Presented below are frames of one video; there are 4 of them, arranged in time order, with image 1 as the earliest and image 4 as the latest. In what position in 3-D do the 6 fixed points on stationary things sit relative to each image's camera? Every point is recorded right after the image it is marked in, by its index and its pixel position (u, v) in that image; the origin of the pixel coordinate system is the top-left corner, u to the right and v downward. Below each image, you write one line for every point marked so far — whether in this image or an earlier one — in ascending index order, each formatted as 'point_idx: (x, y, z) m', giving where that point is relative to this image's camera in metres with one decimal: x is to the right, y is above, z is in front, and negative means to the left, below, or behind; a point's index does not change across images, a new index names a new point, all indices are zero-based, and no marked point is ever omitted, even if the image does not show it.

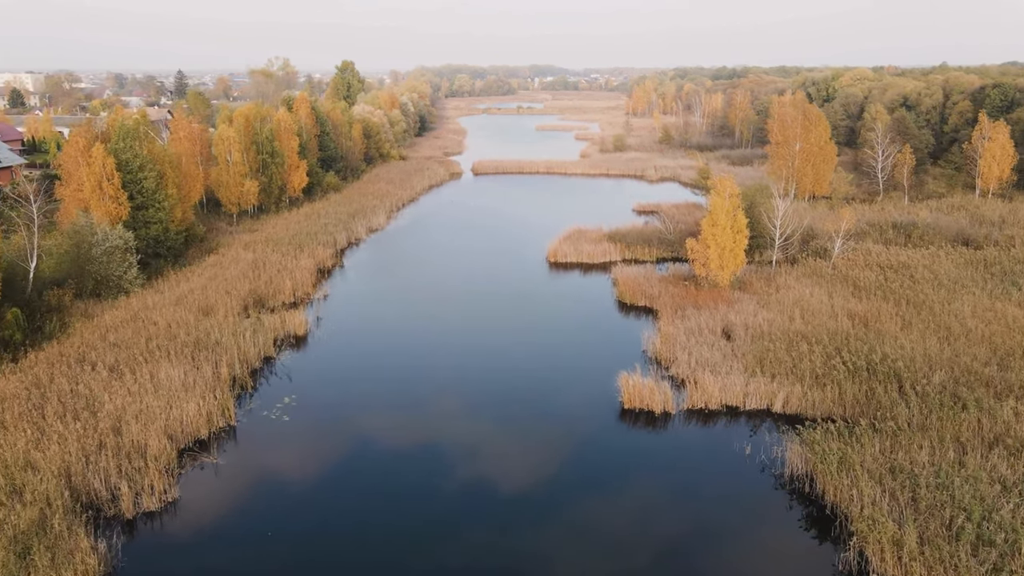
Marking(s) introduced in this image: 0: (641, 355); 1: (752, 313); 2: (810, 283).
0: (+3.7, -2.0, +17.1) m
1: (+7.1, -0.8, +17.8) m
2: (+9.8, +0.1, +19.8) m
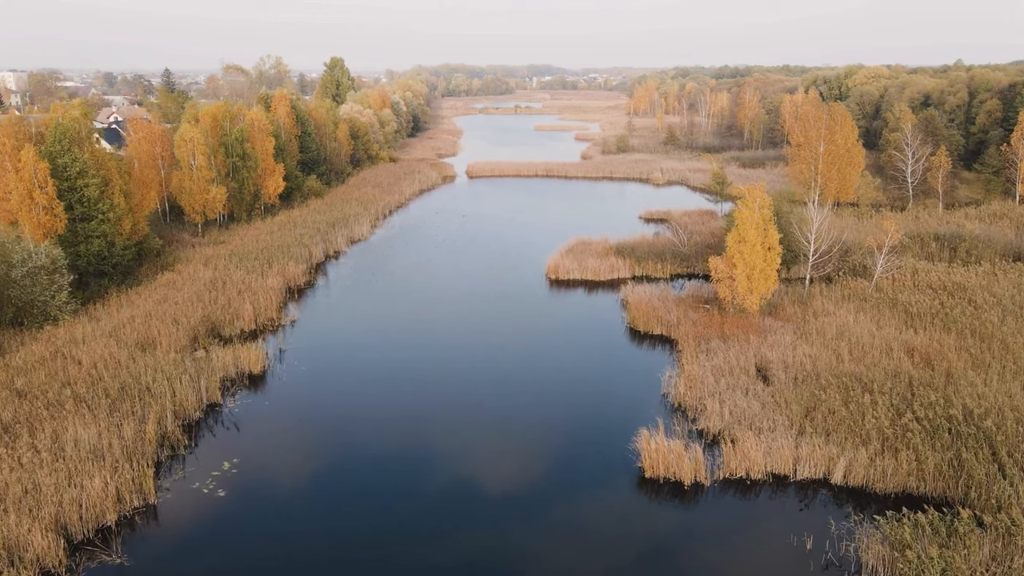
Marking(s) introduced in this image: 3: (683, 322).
0: (+3.6, -2.7, +14.3) m
1: (+7.0, -1.5, +15.1) m
2: (+9.7, -0.6, +17.1) m
3: (+5.0, -1.0, +17.3) m
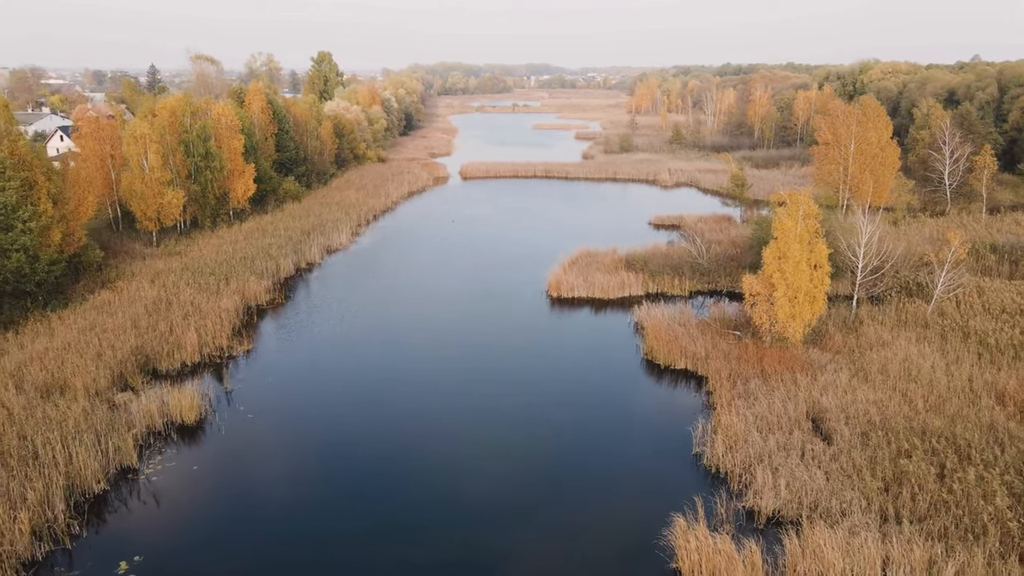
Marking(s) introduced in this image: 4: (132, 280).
0: (+3.4, -3.4, +11.5) m
1: (+6.9, -2.1, +12.3) m
2: (+9.6, -1.2, +14.2) m
3: (+4.8, -1.6, +14.5) m
4: (-11.5, +0.2, +18.2) m
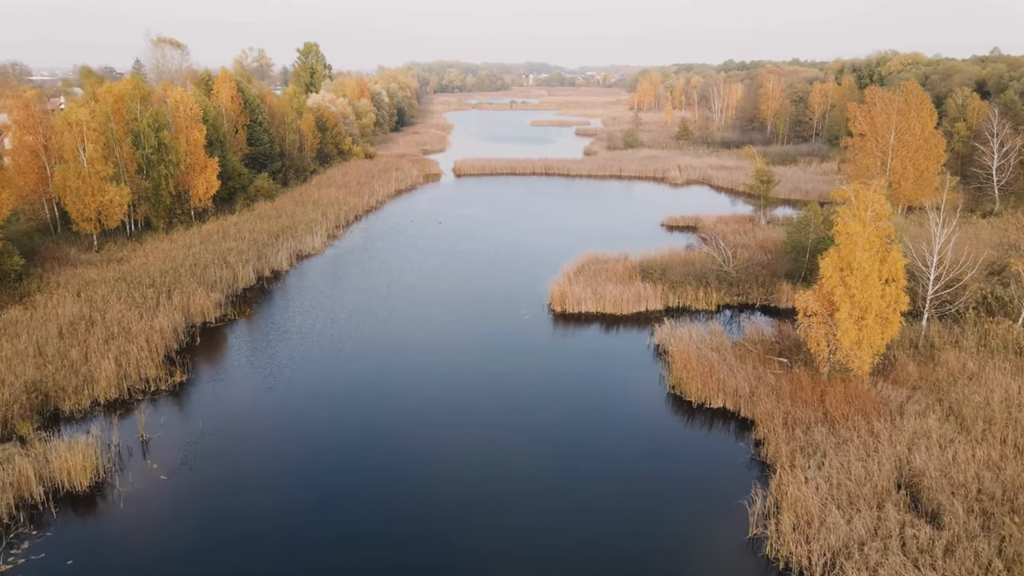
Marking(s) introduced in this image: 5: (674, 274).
0: (+3.3, -3.7, +8.6) m
1: (+6.8, -2.5, +9.4) m
2: (+9.5, -1.6, +11.4) m
3: (+4.7, -1.9, +11.6) m
4: (-11.6, -0.1, +15.3) m
5: (+4.8, +0.4, +18.0) m
